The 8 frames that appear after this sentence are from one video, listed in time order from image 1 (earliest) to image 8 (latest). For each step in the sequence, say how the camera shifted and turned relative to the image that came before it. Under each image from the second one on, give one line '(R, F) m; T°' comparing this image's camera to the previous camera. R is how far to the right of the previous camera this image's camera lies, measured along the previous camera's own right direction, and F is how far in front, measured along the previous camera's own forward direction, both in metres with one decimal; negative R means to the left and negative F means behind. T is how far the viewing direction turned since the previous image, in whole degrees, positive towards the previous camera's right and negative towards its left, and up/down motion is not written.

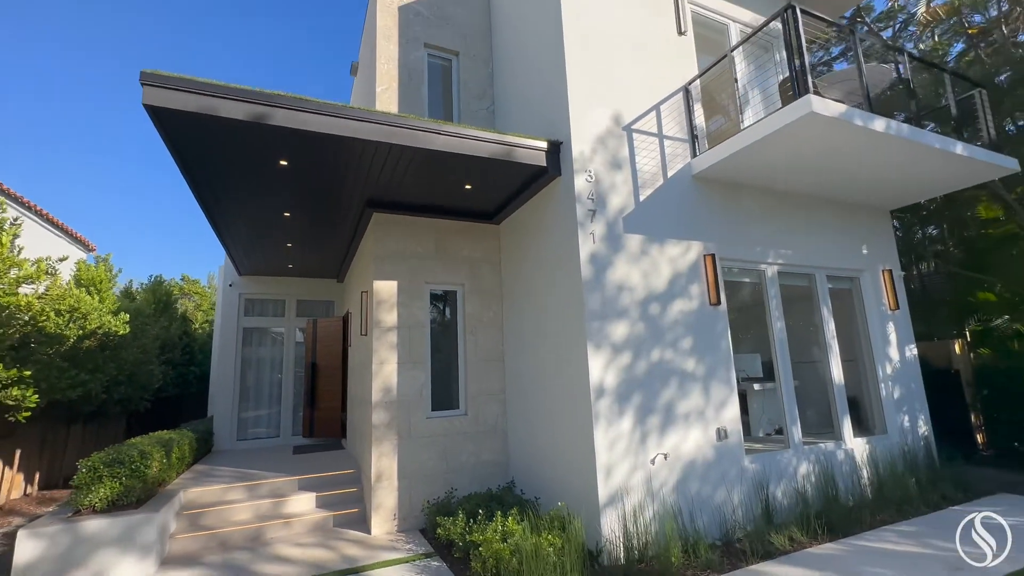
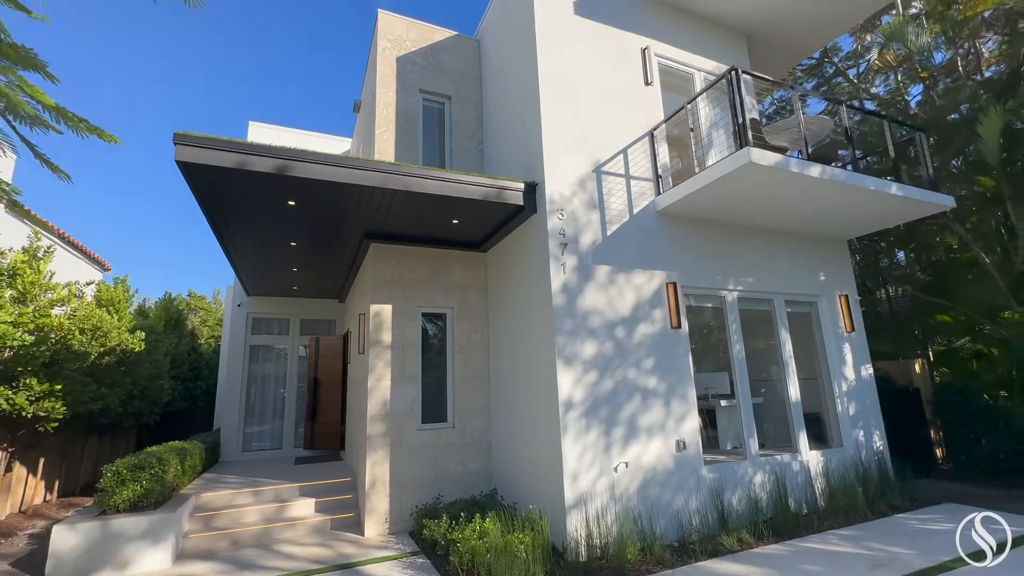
(+0.3, -0.7) m; 0°
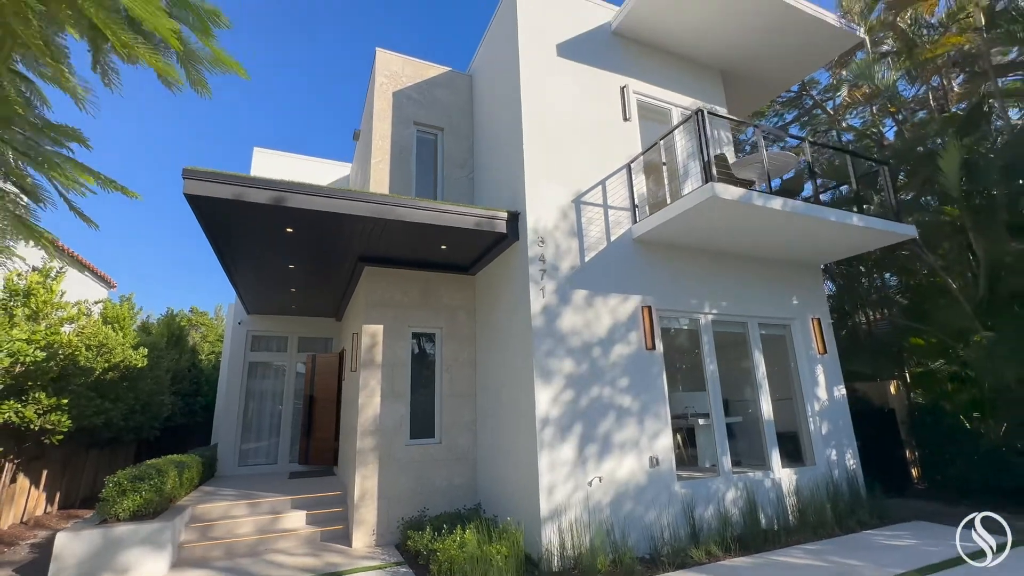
(+0.3, -0.4) m; 0°
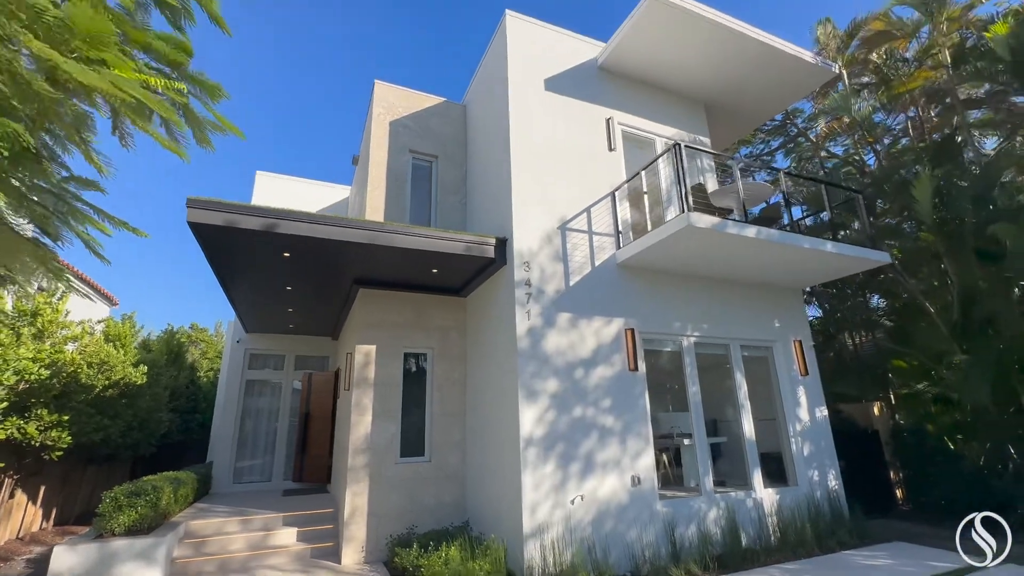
(+0.2, -0.3) m; 0°
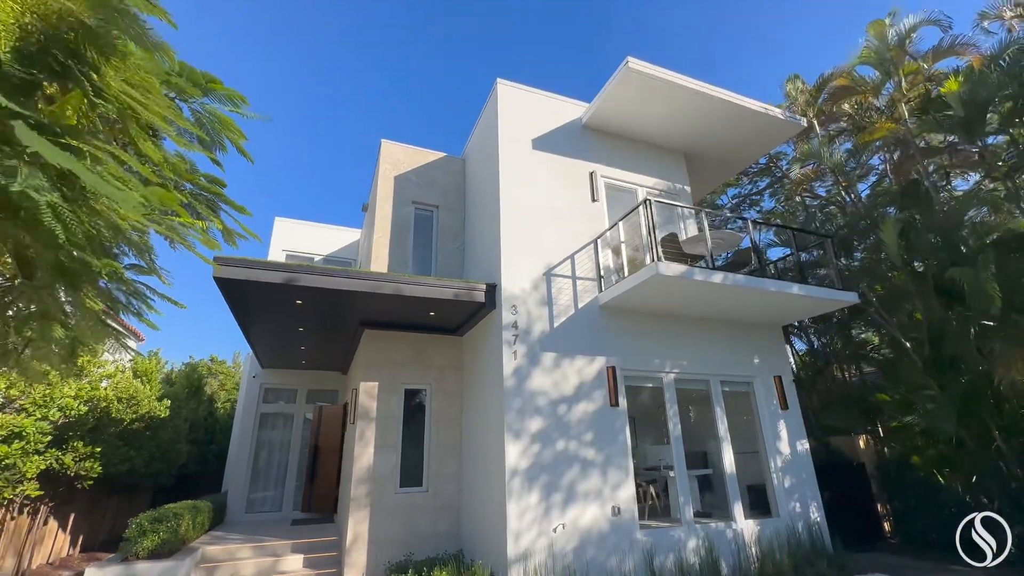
(+0.4, -0.7) m; -2°
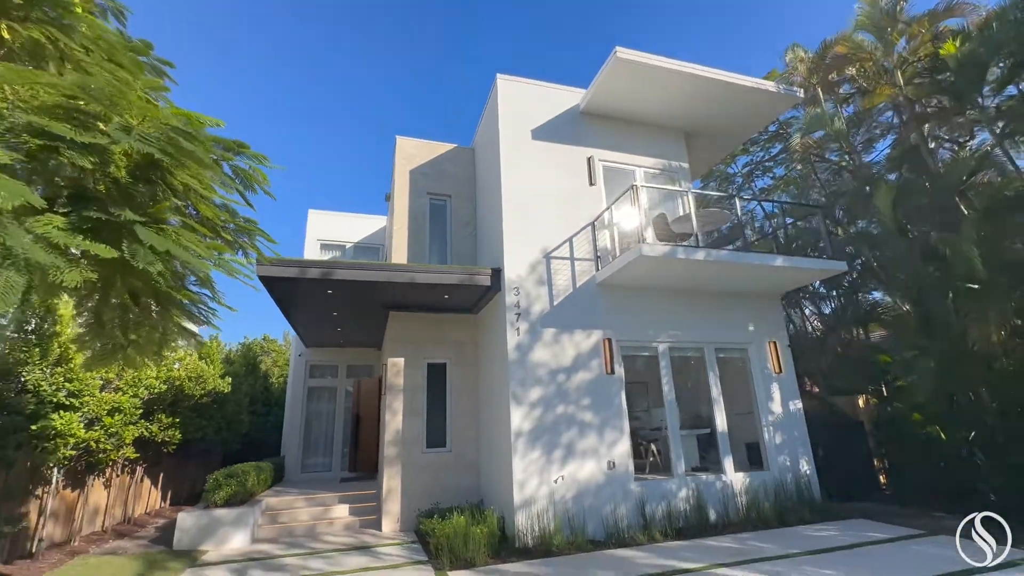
(+0.6, -0.8) m; -5°
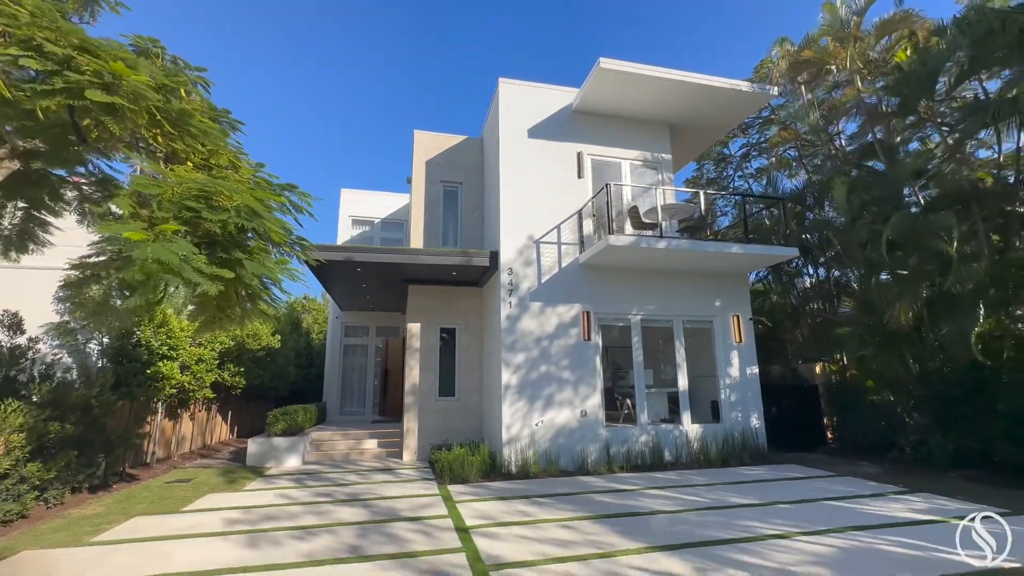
(+0.8, -1.6) m; -4°
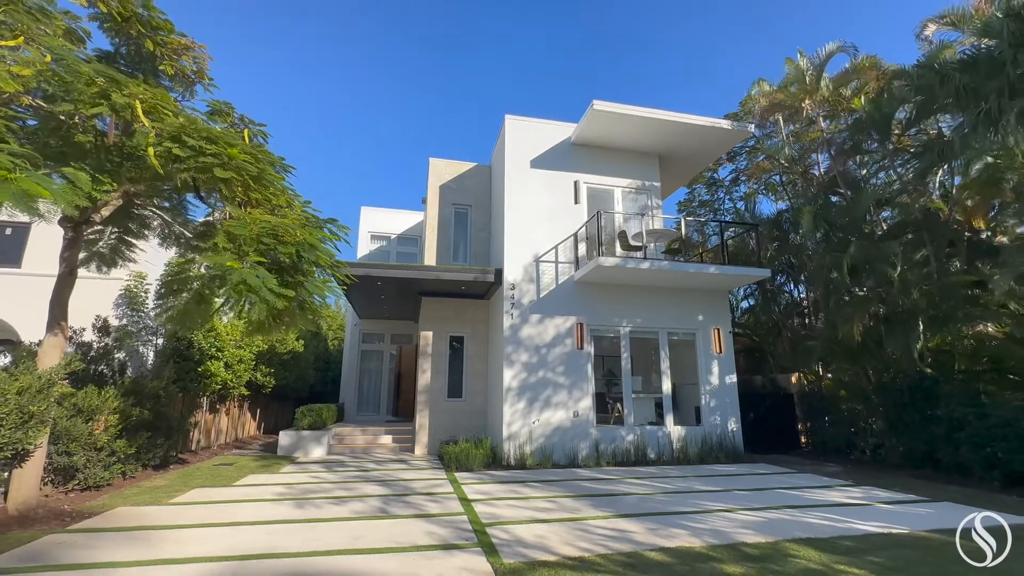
(+0.2, -1.3) m; -1°
